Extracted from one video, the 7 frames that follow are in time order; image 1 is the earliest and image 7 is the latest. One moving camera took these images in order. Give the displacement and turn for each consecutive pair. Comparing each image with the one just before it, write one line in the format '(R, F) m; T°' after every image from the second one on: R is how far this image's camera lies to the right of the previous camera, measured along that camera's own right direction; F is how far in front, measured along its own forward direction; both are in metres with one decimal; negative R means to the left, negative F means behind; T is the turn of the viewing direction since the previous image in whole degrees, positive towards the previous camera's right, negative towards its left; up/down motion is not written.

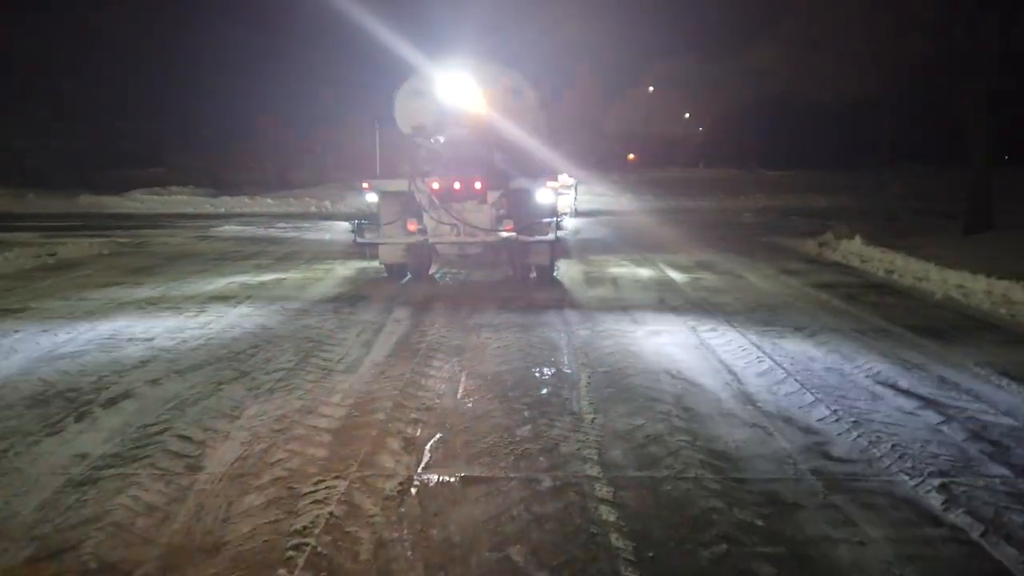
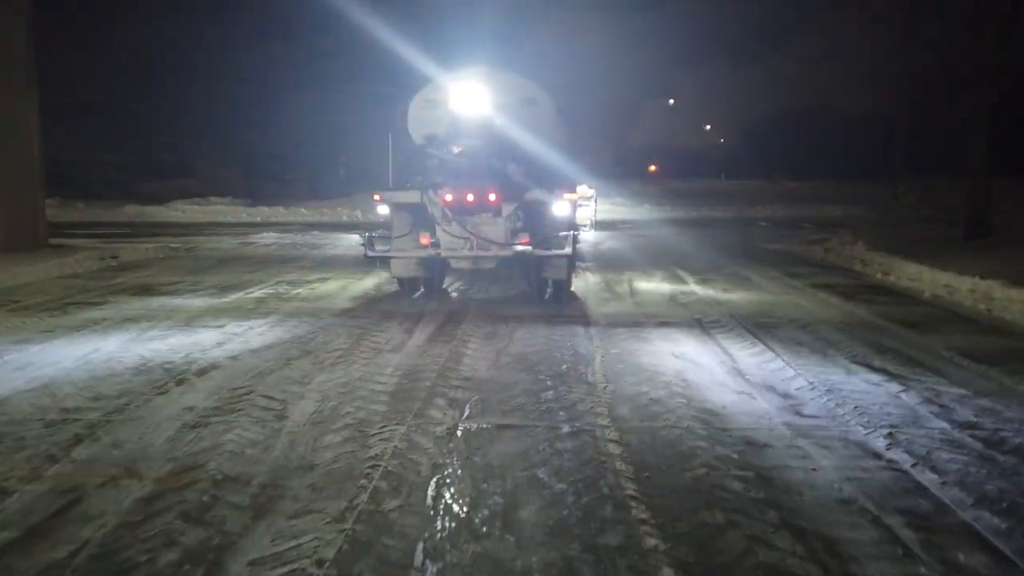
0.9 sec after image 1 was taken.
(0.0, -1.4) m; -2°
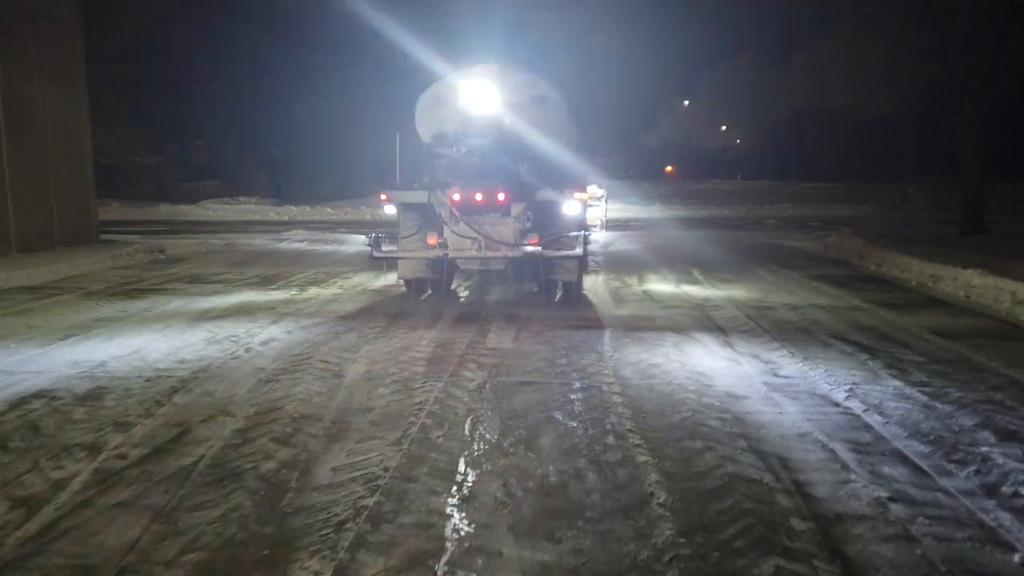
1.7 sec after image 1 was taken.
(0.0, -1.3) m; -1°
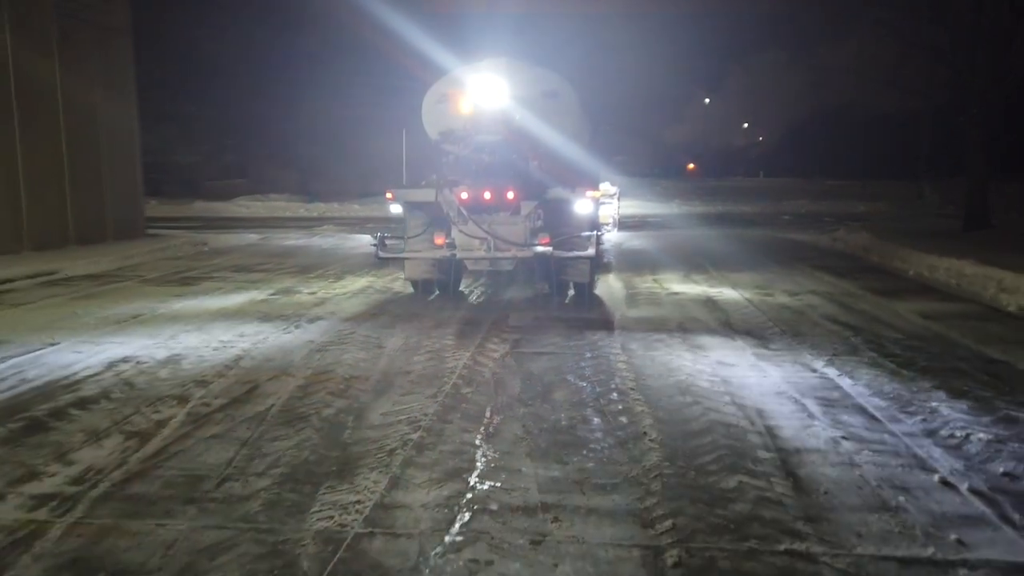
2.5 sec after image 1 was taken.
(0.0, -1.2) m; -2°
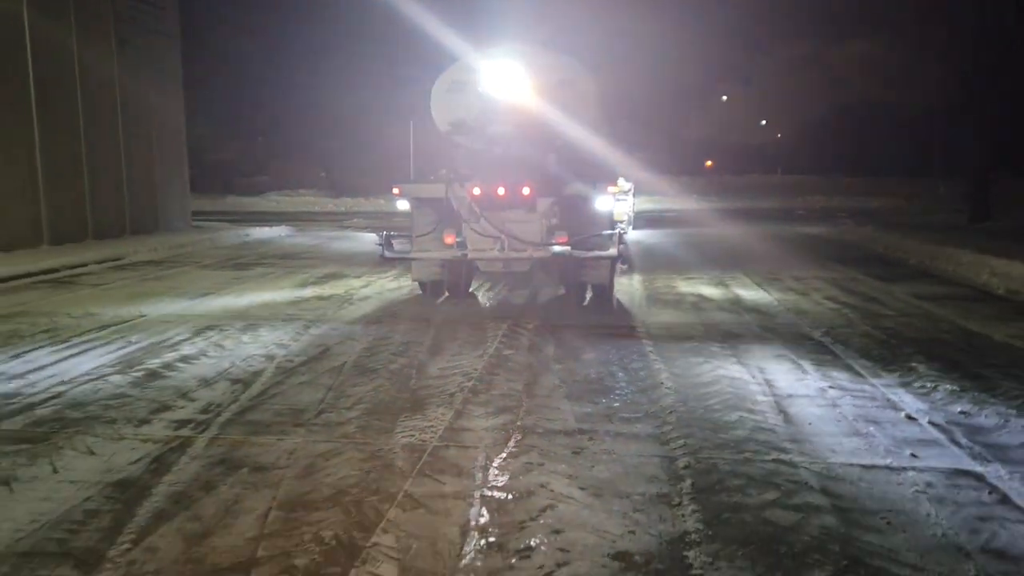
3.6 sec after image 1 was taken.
(-0.2, -1.3) m; -1°
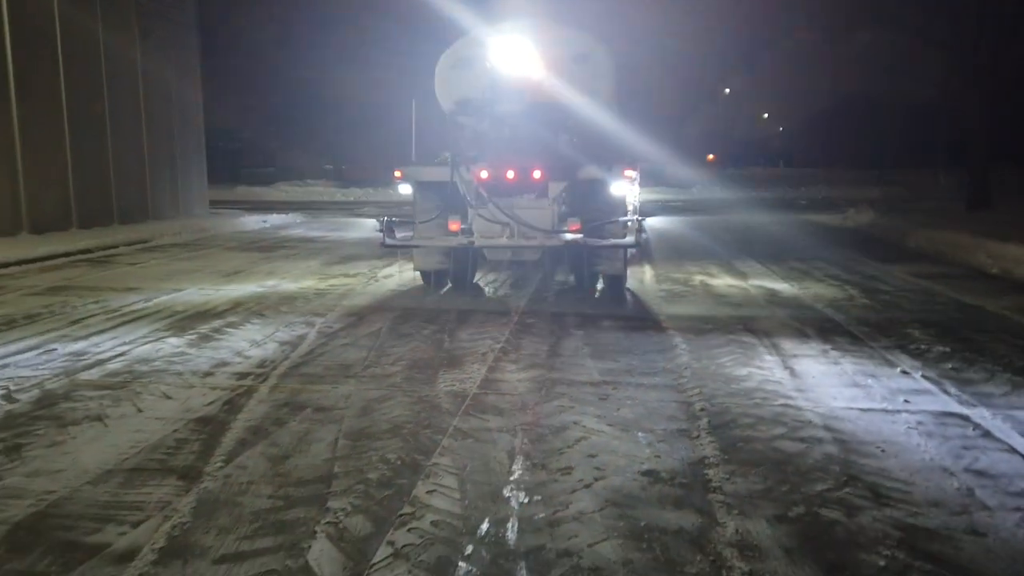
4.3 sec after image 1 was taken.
(-0.3, -0.7) m; 0°
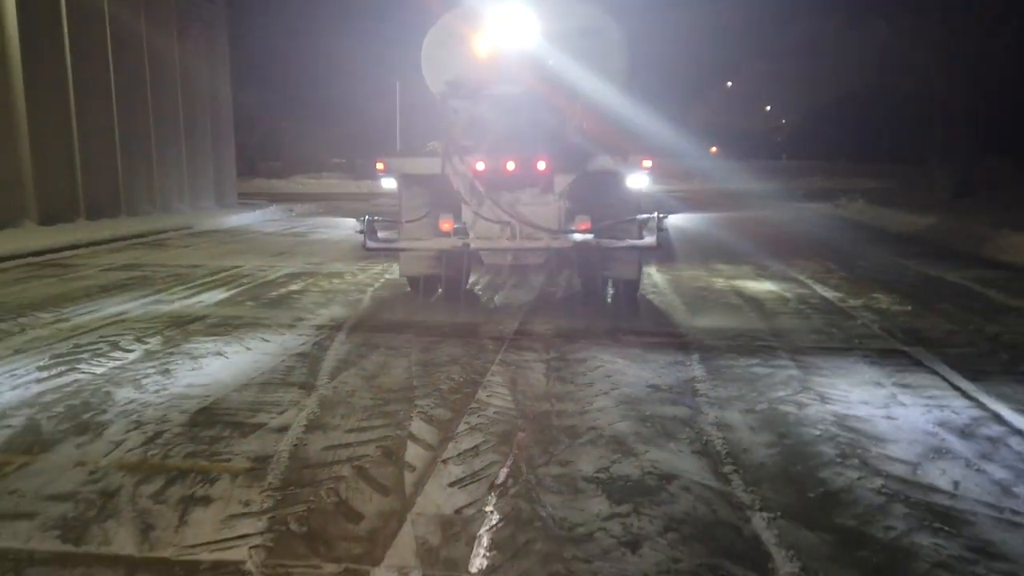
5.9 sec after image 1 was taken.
(-0.3, -1.6) m; 0°
